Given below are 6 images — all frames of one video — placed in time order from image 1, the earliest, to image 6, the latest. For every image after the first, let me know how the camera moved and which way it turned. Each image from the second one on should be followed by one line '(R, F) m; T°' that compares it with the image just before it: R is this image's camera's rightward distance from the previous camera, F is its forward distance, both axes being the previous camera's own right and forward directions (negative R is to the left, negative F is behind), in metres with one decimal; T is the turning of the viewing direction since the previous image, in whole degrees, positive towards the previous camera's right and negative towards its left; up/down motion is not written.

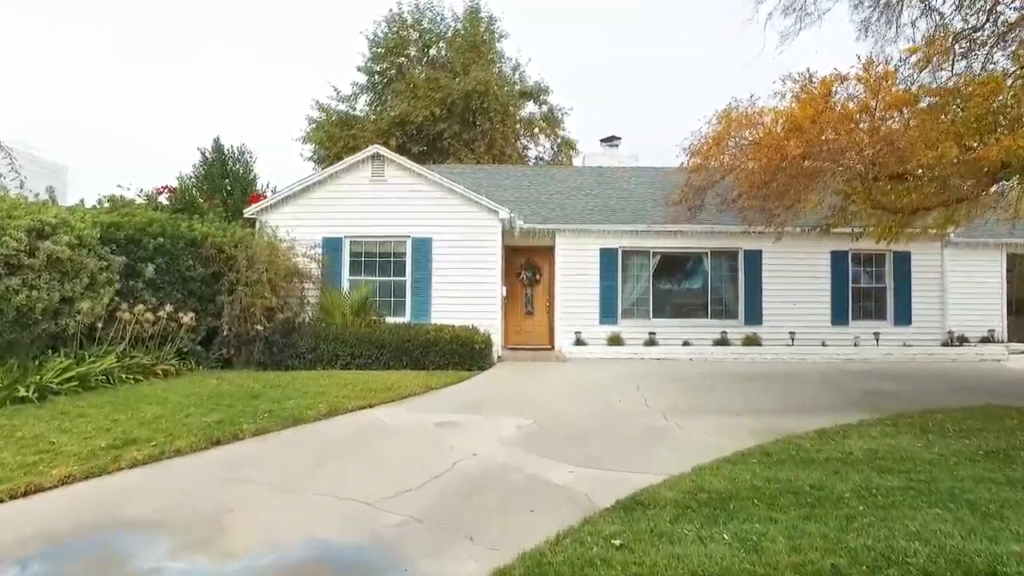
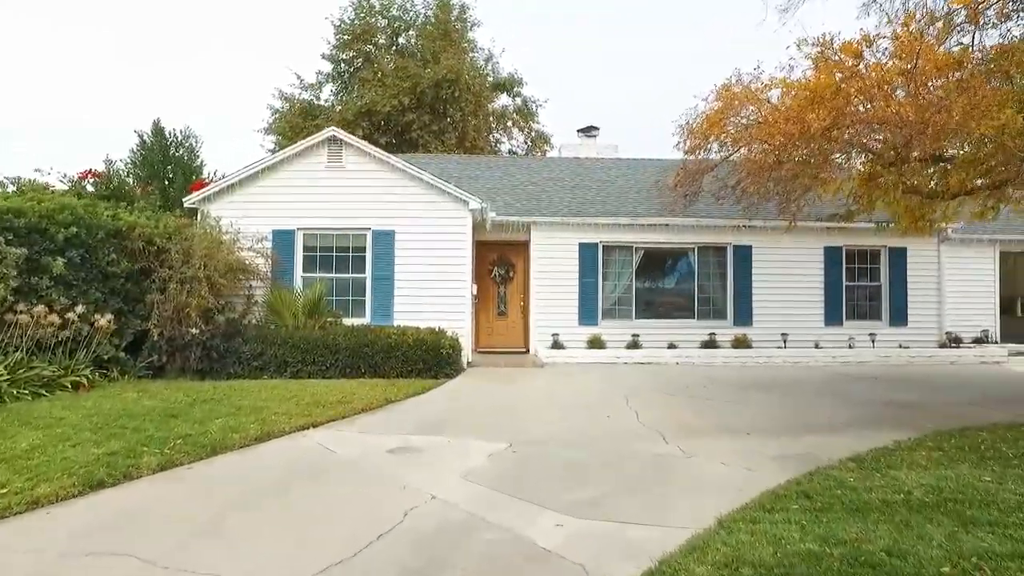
(0.0, +1.2) m; +2°
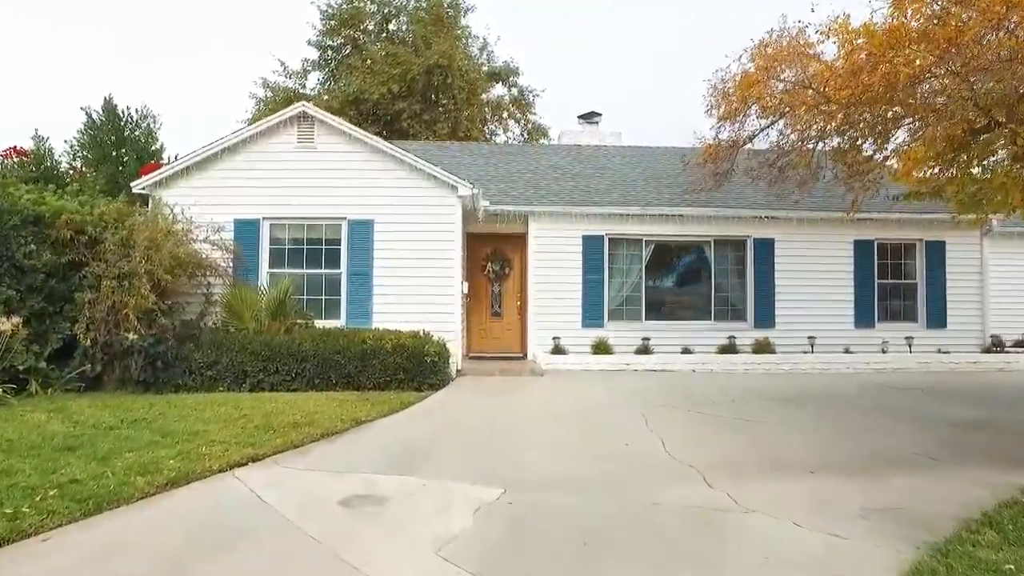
(0.0, +1.5) m; 0°
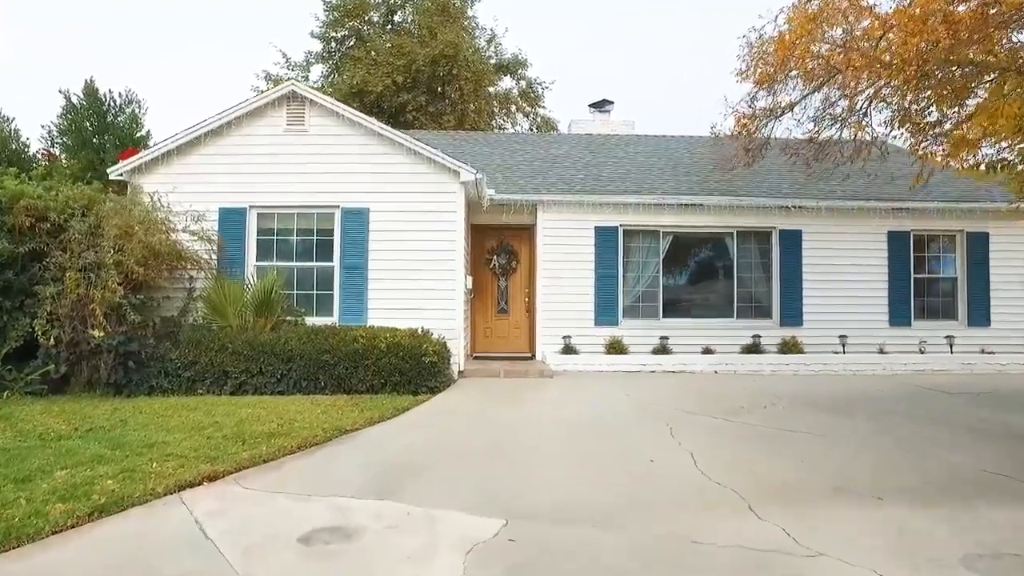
(0.0, +0.9) m; -1°
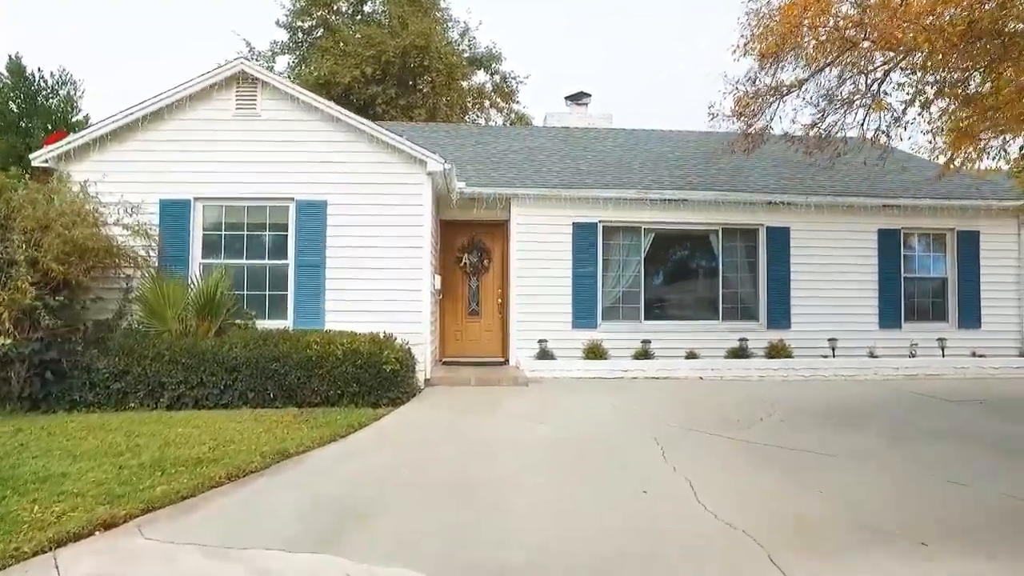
(0.0, +0.8) m; +2°
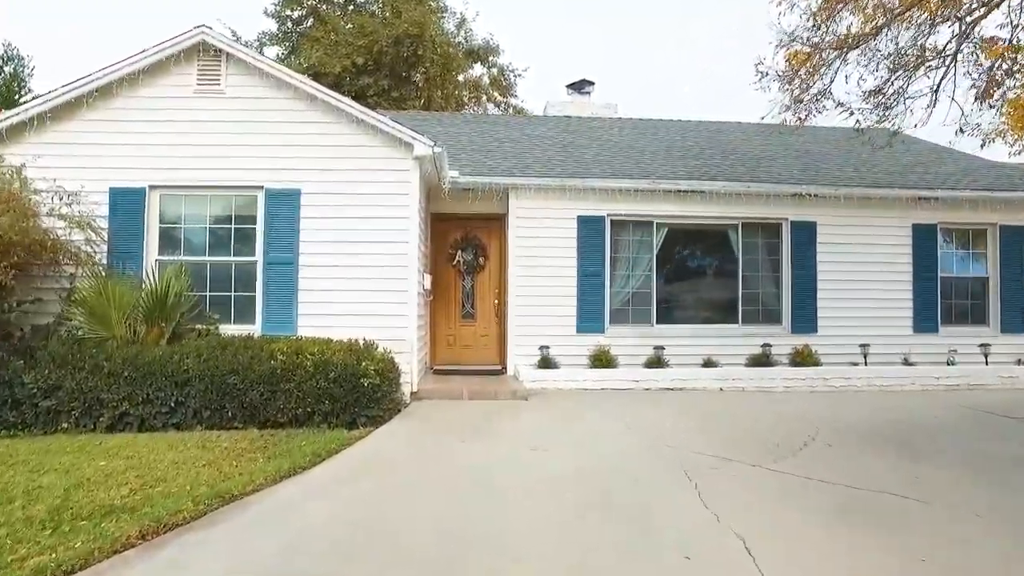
(0.0, +1.1) m; 0°
